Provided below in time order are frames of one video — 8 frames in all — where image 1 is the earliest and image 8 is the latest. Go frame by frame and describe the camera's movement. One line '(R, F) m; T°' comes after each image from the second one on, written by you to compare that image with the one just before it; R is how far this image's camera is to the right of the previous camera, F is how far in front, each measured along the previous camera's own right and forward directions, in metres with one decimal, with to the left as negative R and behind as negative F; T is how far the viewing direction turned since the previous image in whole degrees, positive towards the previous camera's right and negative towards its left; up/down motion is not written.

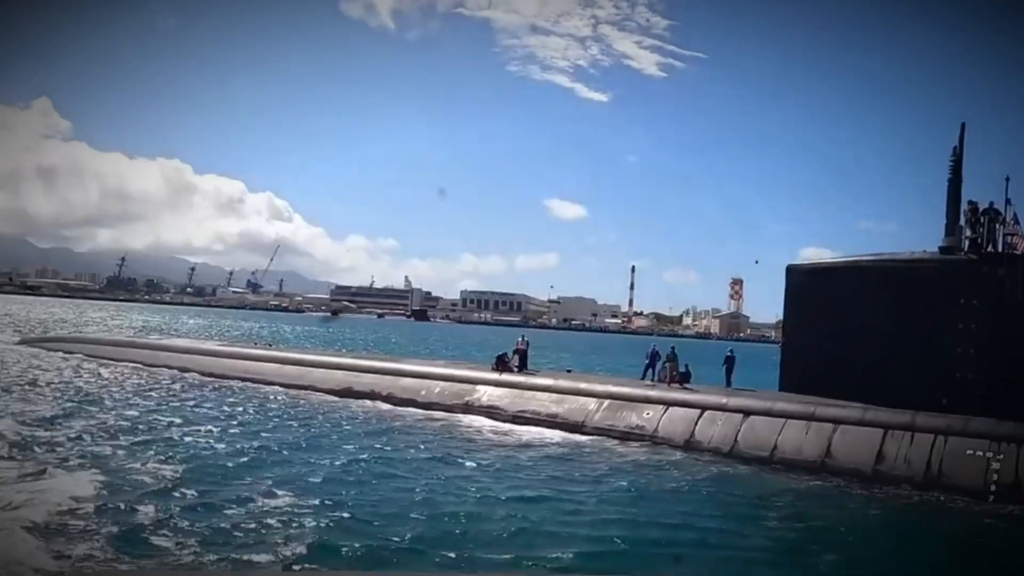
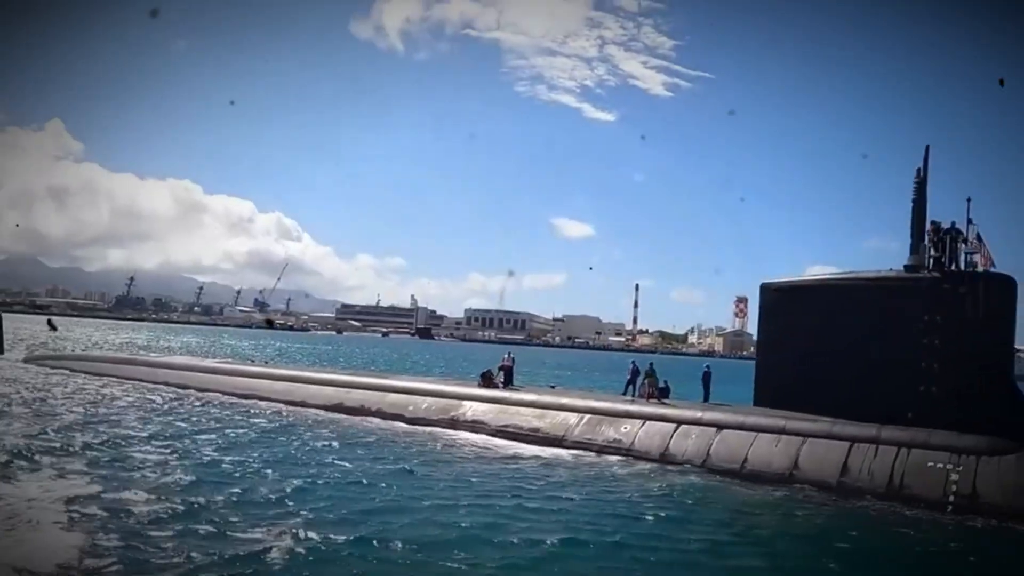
(+0.3, -0.3) m; -1°
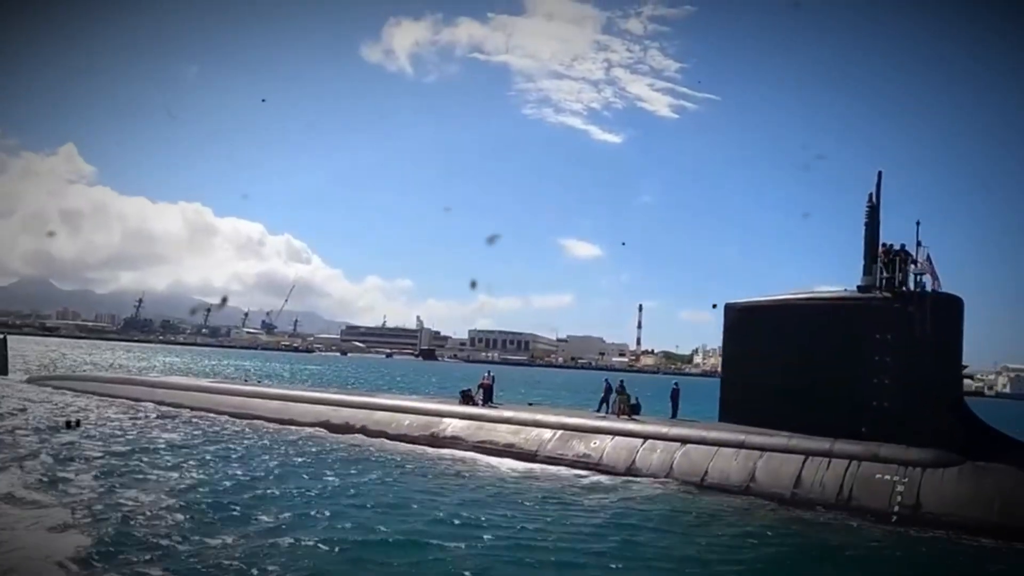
(+0.5, -0.4) m; -1°
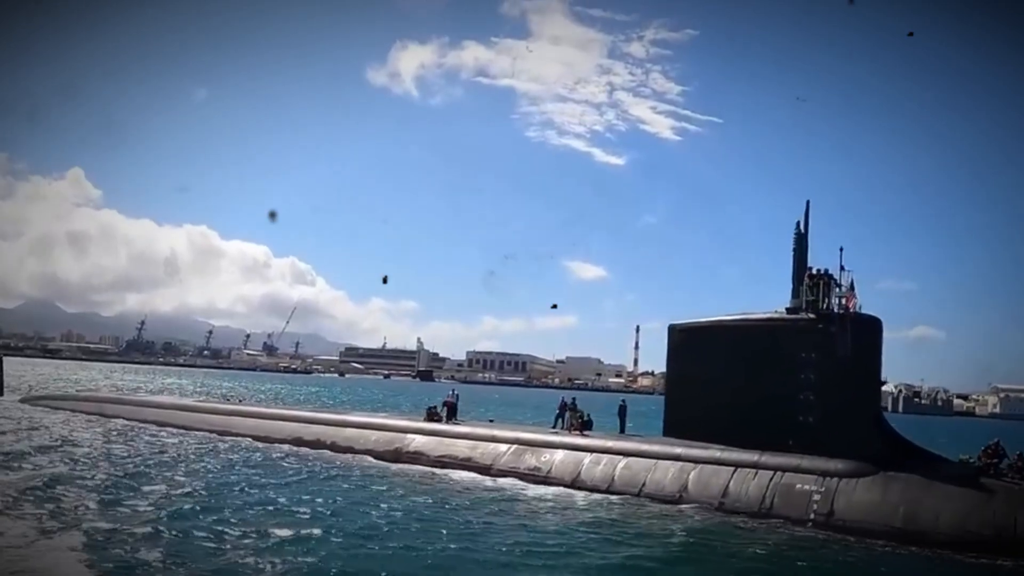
(+0.7, -0.7) m; 0°
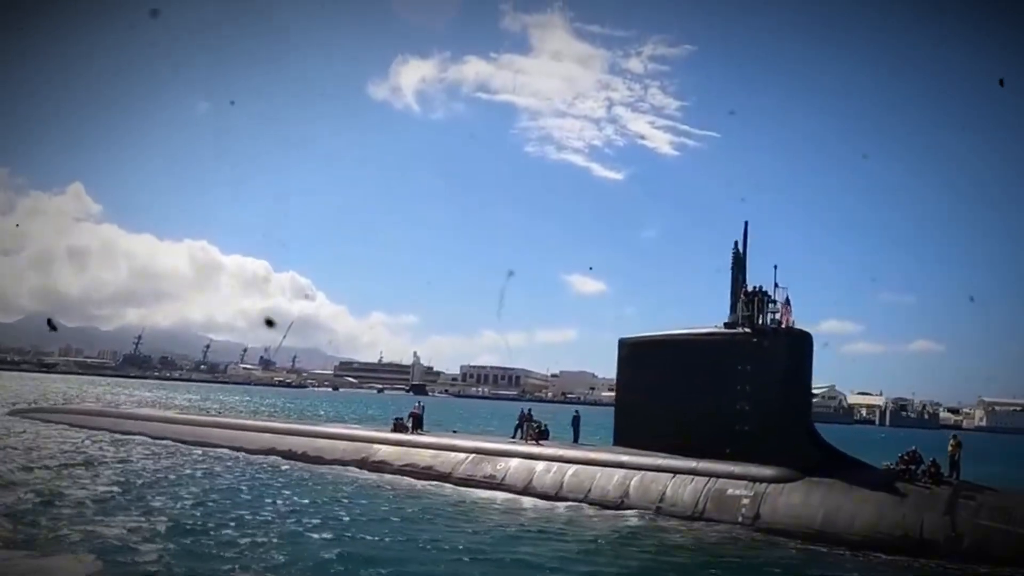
(+0.6, -0.6) m; 0°
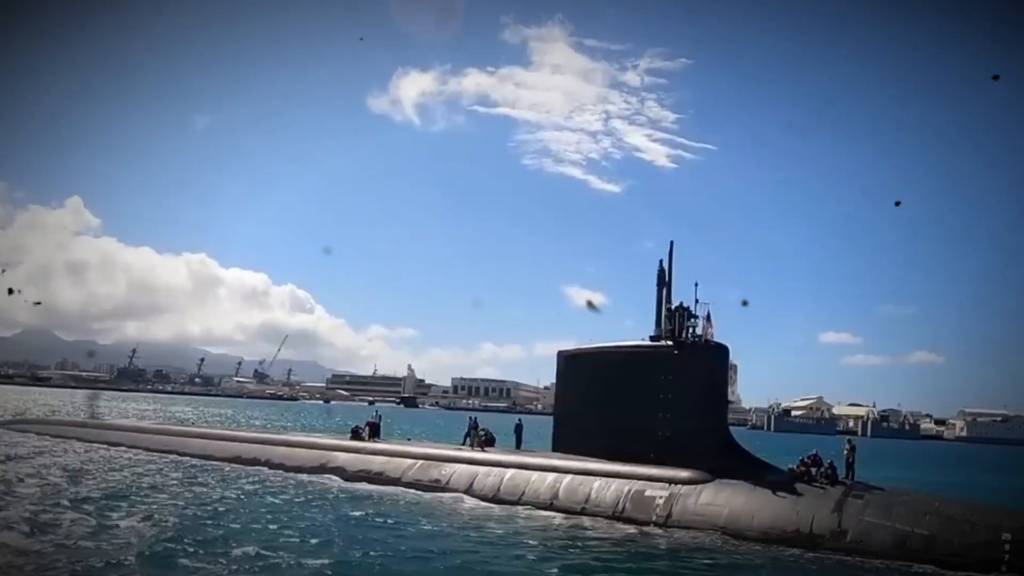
(+0.8, -0.8) m; 0°
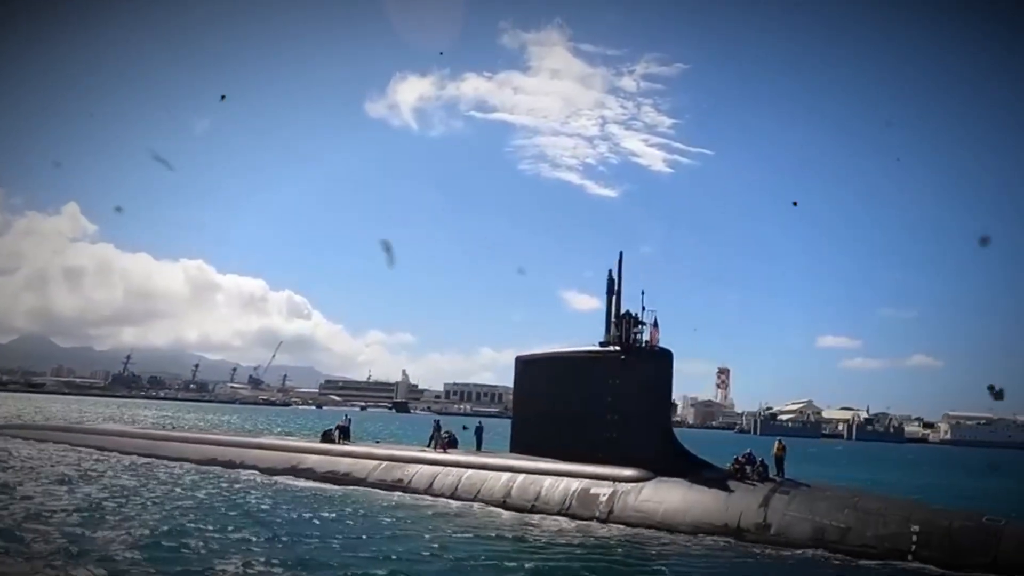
(+0.6, -0.6) m; 0°
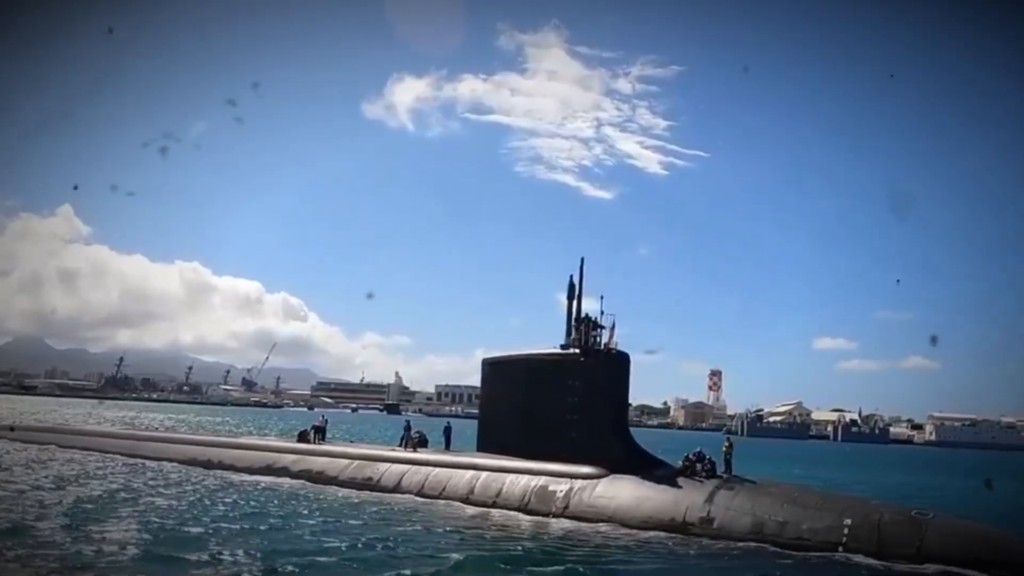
(+0.5, -0.5) m; 0°
